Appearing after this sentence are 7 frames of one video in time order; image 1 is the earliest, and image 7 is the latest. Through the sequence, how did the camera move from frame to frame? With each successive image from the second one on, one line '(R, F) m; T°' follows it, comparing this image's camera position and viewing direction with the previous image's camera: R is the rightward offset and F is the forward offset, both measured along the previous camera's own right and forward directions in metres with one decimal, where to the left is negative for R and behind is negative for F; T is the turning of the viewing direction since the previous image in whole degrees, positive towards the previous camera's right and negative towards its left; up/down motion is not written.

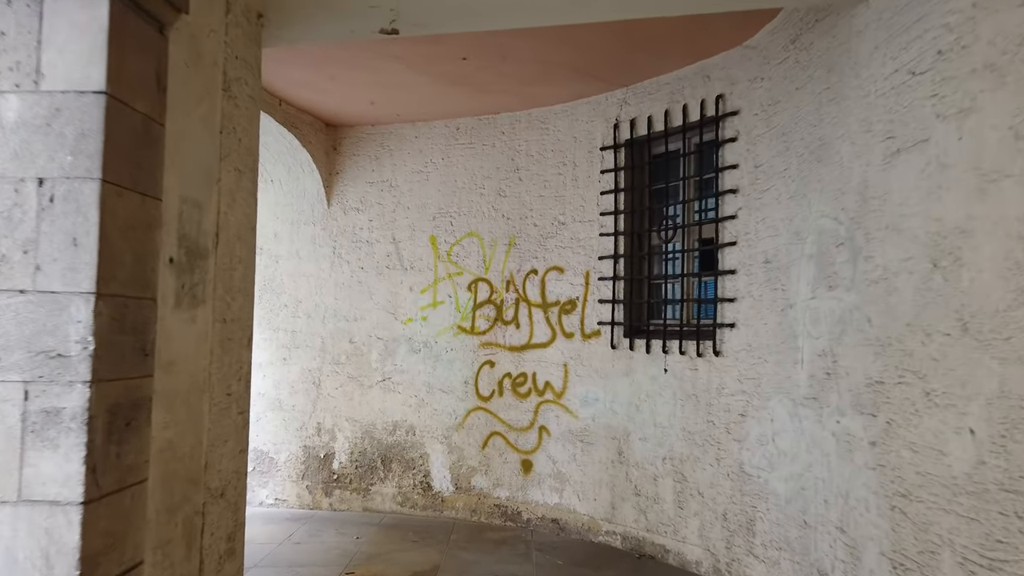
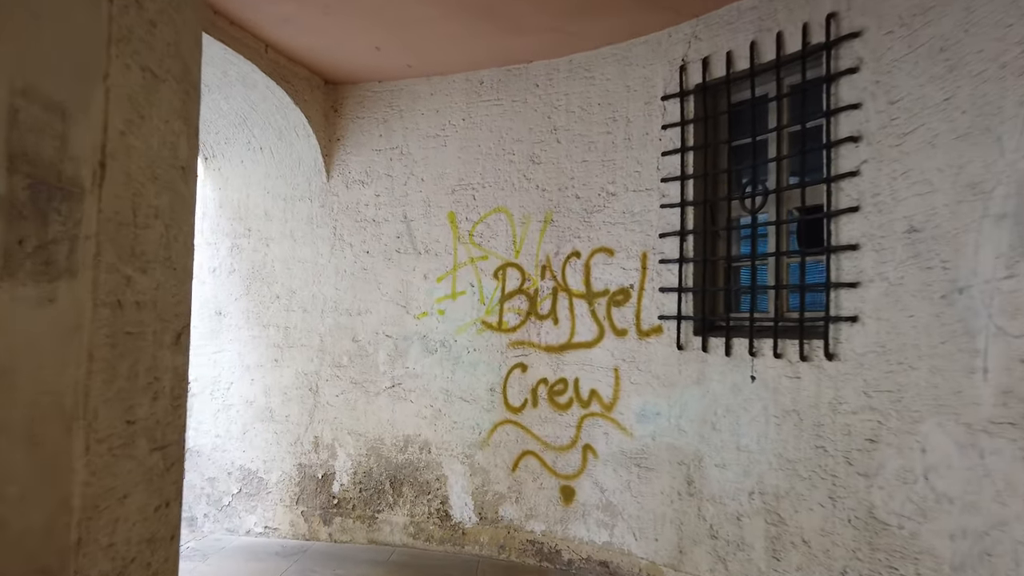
(-0.1, +0.9) m; -1°
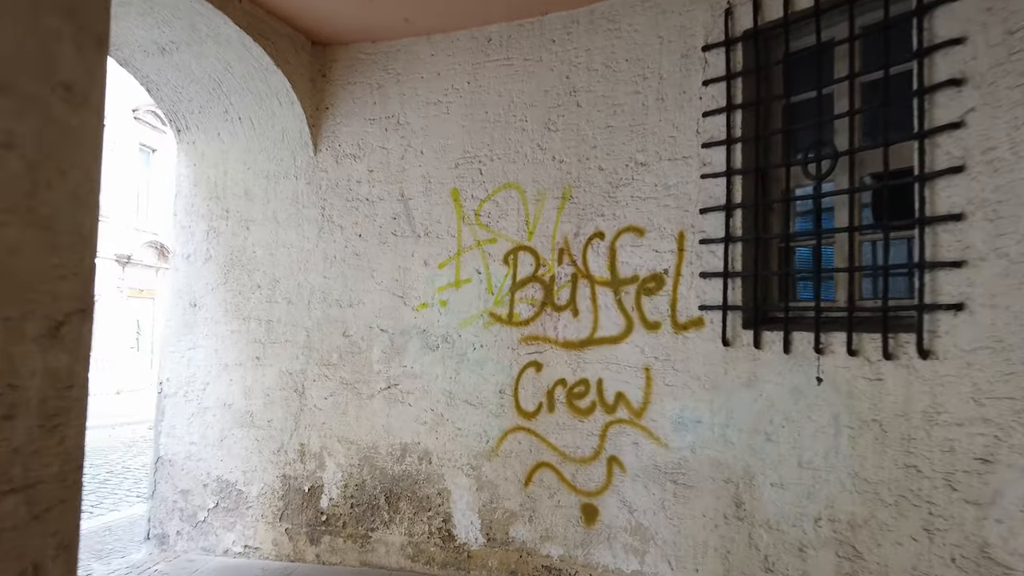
(0.0, +0.6) m; 0°
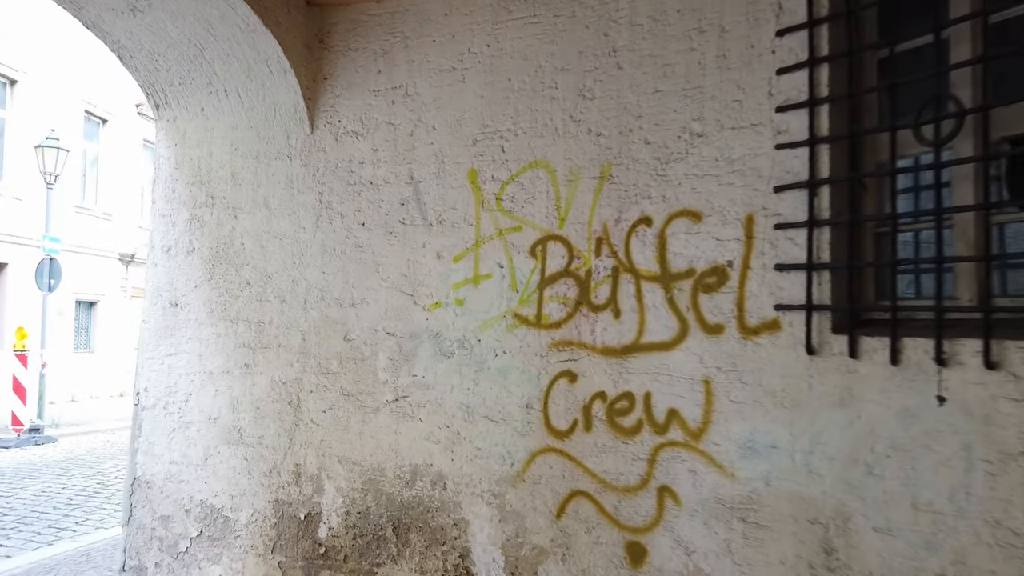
(-0.1, +0.5) m; -1°
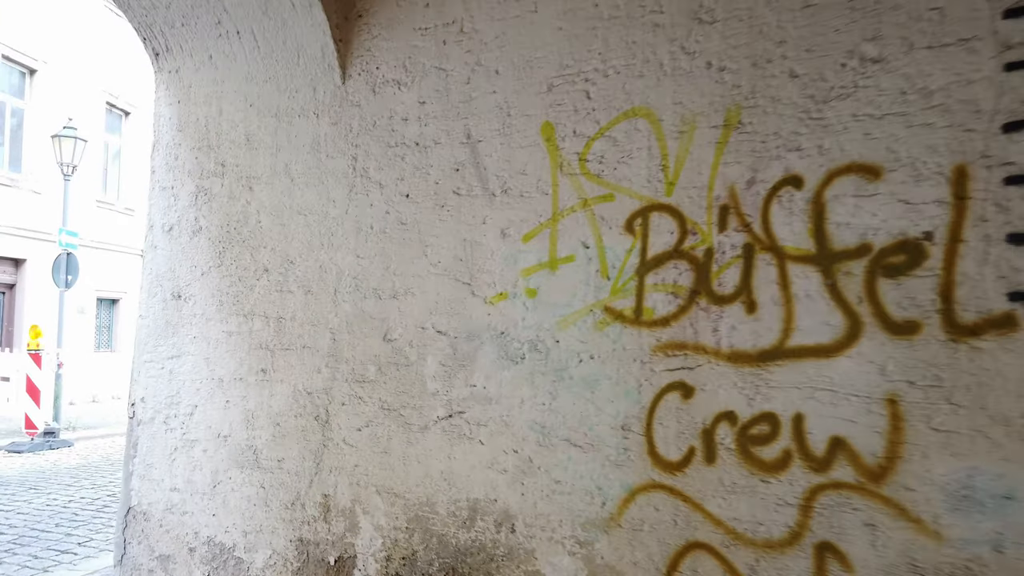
(-0.2, +0.7) m; -2°
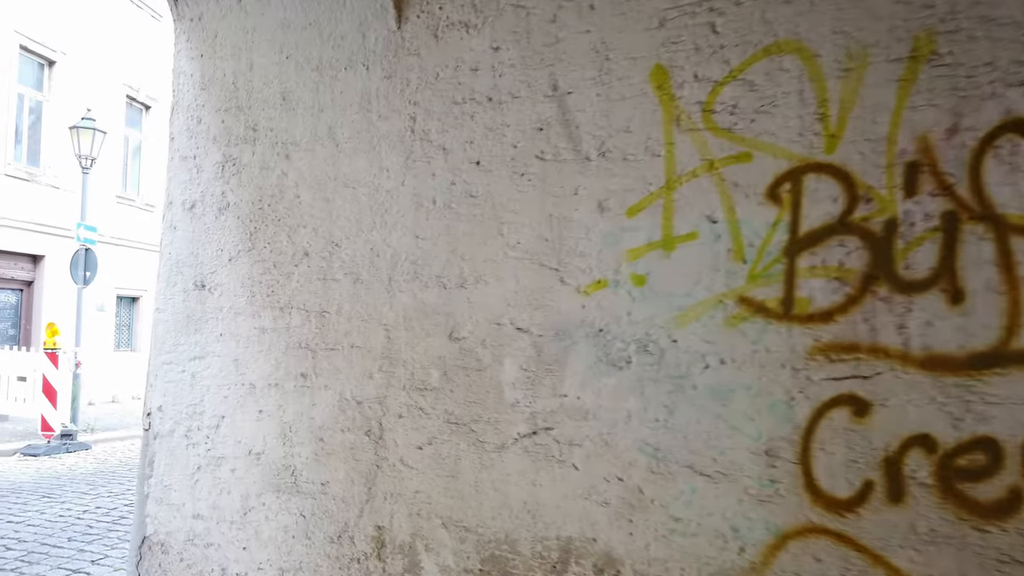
(-0.2, +0.5) m; -1°
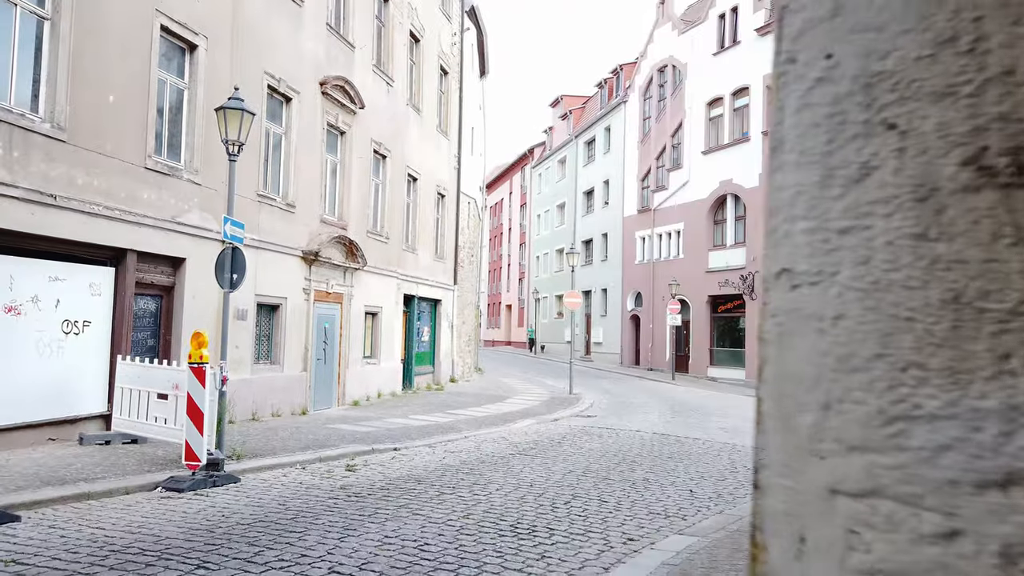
(-1.4, +2.0) m; -8°
